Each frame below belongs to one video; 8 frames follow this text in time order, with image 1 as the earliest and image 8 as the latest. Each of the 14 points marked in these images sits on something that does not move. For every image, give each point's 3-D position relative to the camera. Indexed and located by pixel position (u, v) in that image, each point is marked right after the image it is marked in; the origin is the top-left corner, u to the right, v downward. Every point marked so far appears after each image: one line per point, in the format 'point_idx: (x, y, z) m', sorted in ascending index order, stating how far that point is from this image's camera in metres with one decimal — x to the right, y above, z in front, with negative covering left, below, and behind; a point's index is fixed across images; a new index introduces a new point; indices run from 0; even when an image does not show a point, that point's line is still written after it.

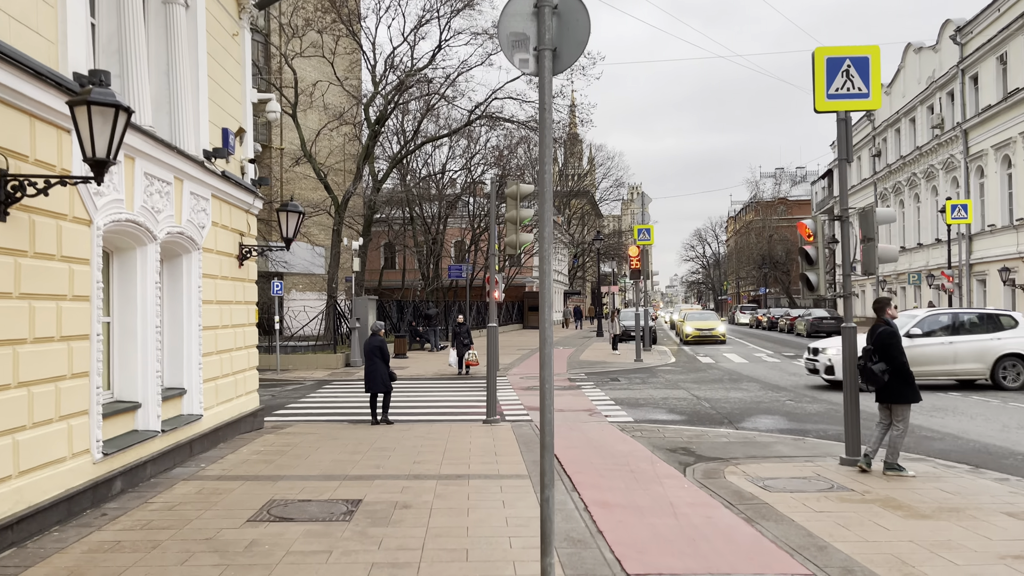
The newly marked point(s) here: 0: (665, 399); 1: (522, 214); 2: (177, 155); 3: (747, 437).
0: (+2.7, -2.0, +13.9) m
1: (+0.1, +1.1, +11.3) m
2: (-3.3, +1.3, +7.8) m
3: (+2.9, -1.8, +9.8) m
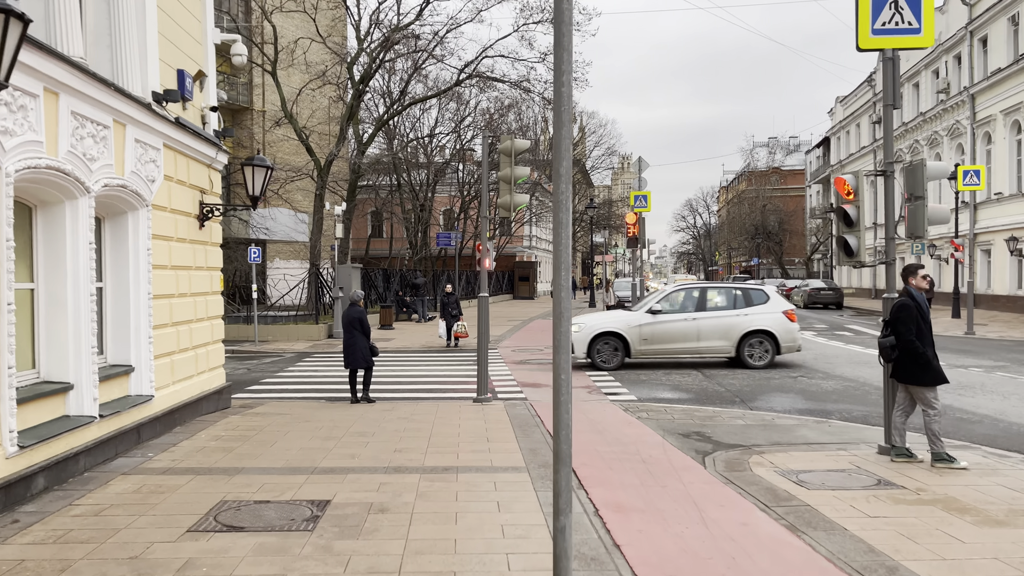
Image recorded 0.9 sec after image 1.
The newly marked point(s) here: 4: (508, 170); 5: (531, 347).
0: (+2.6, -1.4, +13.0) m
1: (+0.1, +1.5, +10.3) m
2: (-3.3, +1.6, +6.6) m
3: (+2.8, -1.5, +8.8) m
4: (-0.1, +1.6, +10.3) m
5: (+0.4, -1.4, +18.1) m
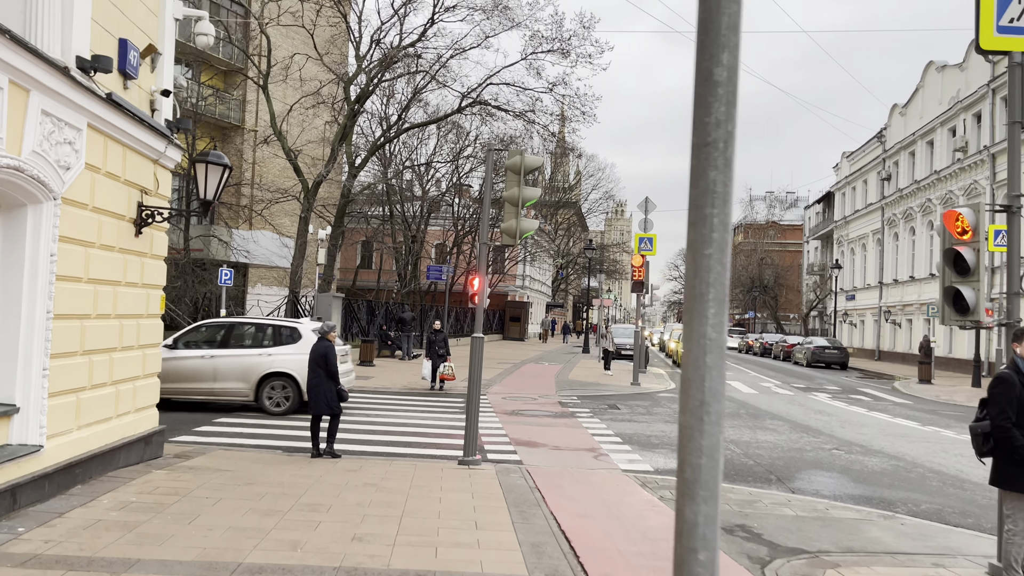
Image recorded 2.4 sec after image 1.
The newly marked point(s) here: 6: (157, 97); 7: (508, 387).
0: (+2.4, -2.2, +11.3) m
1: (+0.2, +1.0, +8.7) m
2: (-3.1, +1.5, +5.0) m
3: (+2.8, -2.0, +7.2) m
4: (0.0, +1.1, +8.7) m
5: (+0.2, -2.2, +16.4) m
6: (-3.4, +1.8, +7.5) m
7: (-0.1, -2.2, +17.9) m
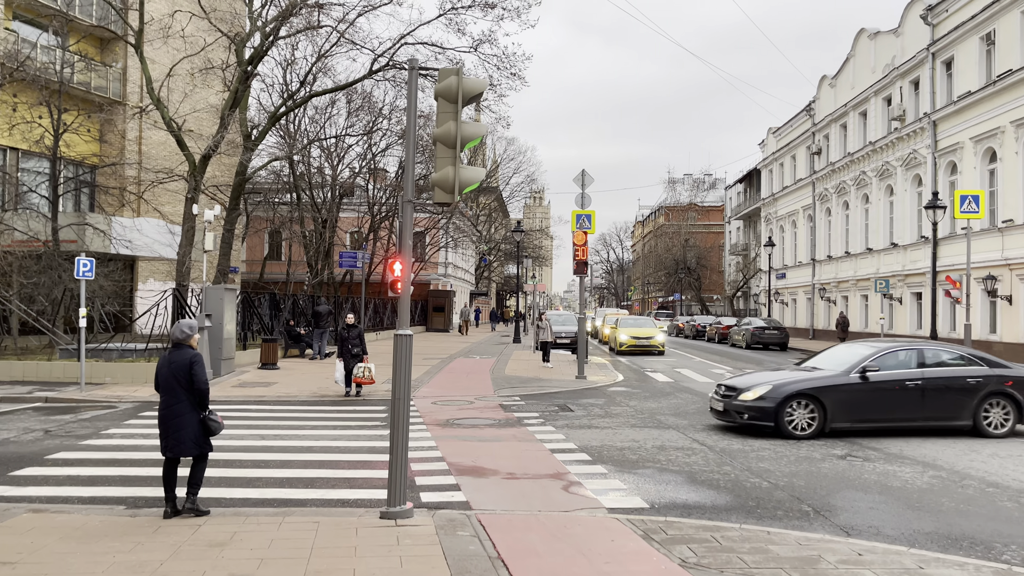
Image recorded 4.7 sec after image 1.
0: (+1.8, -1.9, +9.0) m
1: (-0.4, +1.2, +6.1) m
2: (-3.3, +1.6, +2.2) m
3: (+2.5, -1.8, +4.9) m
4: (-0.5, +1.3, +6.2) m
5: (-1.0, -1.9, +13.9) m
6: (-3.8, +1.9, +4.6) m
7: (-1.5, -1.9, +15.3) m
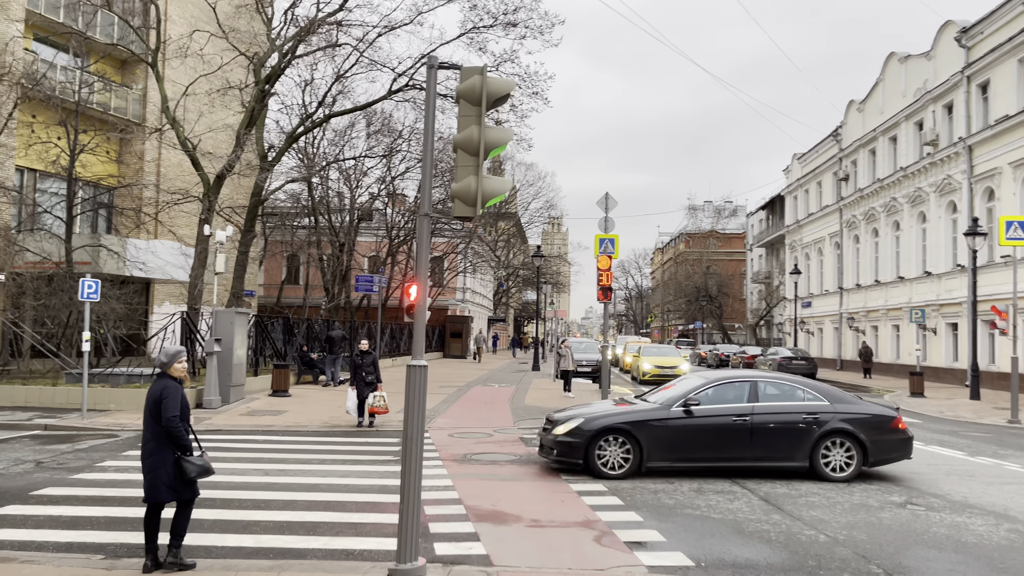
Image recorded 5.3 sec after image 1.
0: (+2.0, -2.2, +8.2) m
1: (-0.2, +1.1, +5.5) m
2: (-3.2, +1.6, +1.6) m
3: (+2.6, -1.9, +4.1) m
4: (-0.3, +1.1, +5.5) m
5: (-0.6, -2.4, +13.1) m
6: (-3.6, +1.8, +4.1) m
7: (-1.1, -2.4, +14.6) m
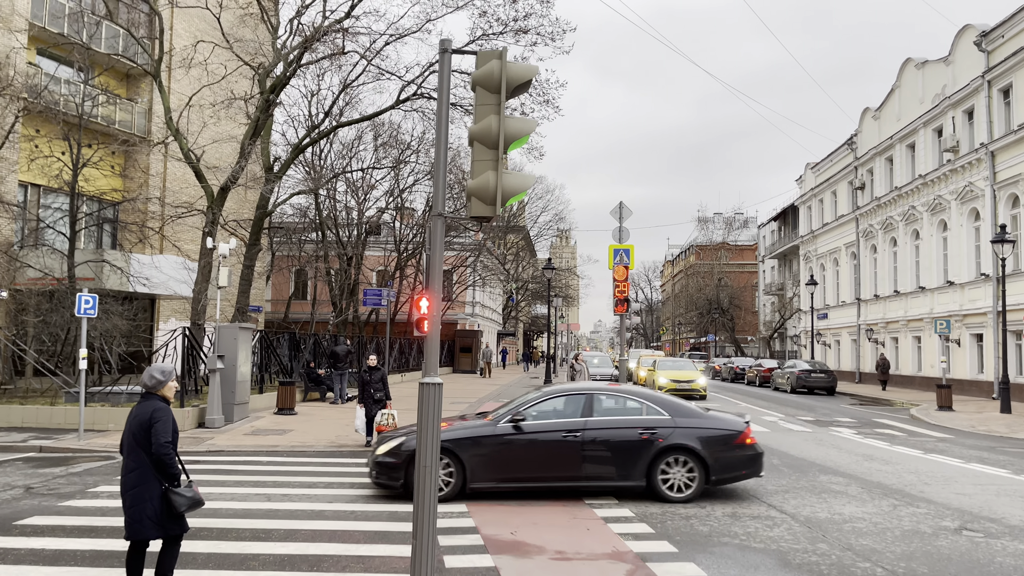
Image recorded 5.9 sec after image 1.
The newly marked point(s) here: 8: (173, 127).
0: (+2.2, -2.2, +7.5) m
1: (0.0, +1.0, +4.9) m
2: (-3.1, +1.6, +1.0) m
3: (+2.8, -1.9, +3.5) m
4: (-0.1, +1.1, +4.9) m
5: (-0.4, -2.6, +12.5) m
6: (-3.5, +1.7, +3.5) m
7: (-0.8, -2.6, +14.0) m
8: (-8.3, +3.9, +19.4) m
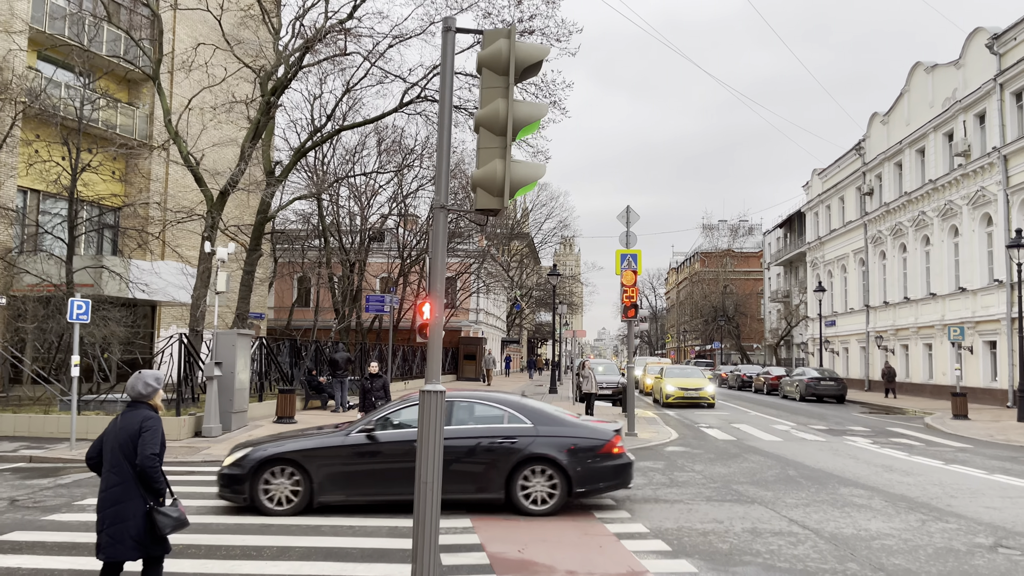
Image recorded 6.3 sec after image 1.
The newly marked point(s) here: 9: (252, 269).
0: (+2.3, -2.3, +7.1) m
1: (0.0, +1.0, +4.5) m
2: (-3.0, +1.6, +0.7) m
3: (+2.8, -1.9, +3.0) m
4: (-0.1, +1.1, +4.6) m
5: (-0.3, -2.6, +12.1) m
6: (-3.4, +1.8, +3.2) m
7: (-0.7, -2.7, +13.5) m
8: (-8.2, +3.8, +19.1) m
9: (-6.5, +0.5, +19.9) m
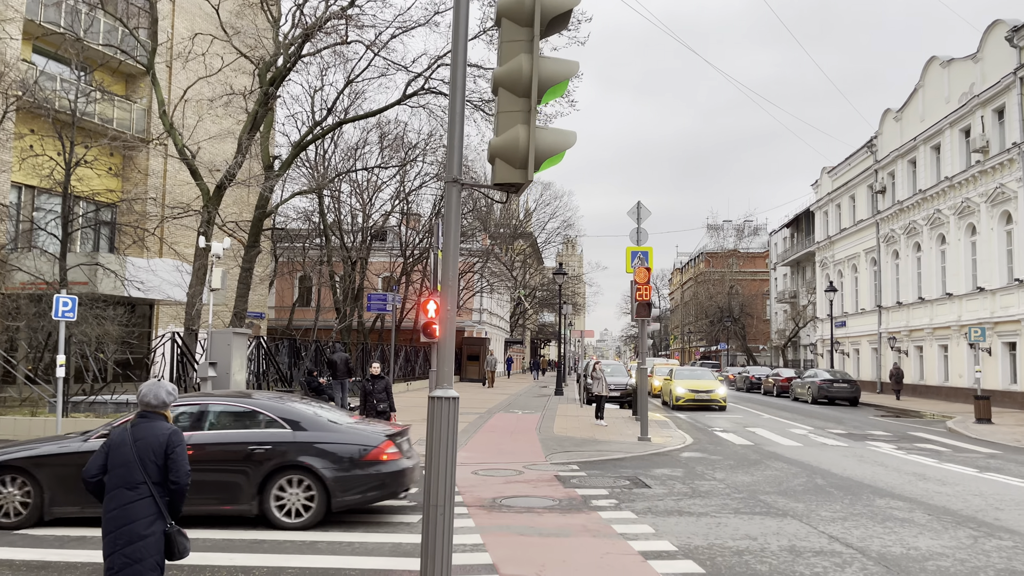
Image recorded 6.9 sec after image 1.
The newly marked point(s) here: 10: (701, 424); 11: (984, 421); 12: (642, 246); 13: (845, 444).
0: (+2.4, -2.2, +6.4) m
1: (+0.2, +1.1, +3.8) m
2: (-2.9, +1.7, 0.0) m
3: (+2.9, -1.8, +2.3) m
4: (0.0, +1.1, +3.9) m
5: (-0.1, -2.6, +11.4) m
6: (-3.3, +1.8, +2.5) m
7: (-0.6, -2.7, +12.9) m
8: (-8.0, +3.9, +18.4) m
9: (-6.4, +0.5, +19.2) m
10: (+4.7, -3.4, +19.8) m
11: (+11.5, -3.2, +19.4) m
12: (+3.0, +1.0, +17.8) m
13: (+6.7, -3.1, +15.9) m
